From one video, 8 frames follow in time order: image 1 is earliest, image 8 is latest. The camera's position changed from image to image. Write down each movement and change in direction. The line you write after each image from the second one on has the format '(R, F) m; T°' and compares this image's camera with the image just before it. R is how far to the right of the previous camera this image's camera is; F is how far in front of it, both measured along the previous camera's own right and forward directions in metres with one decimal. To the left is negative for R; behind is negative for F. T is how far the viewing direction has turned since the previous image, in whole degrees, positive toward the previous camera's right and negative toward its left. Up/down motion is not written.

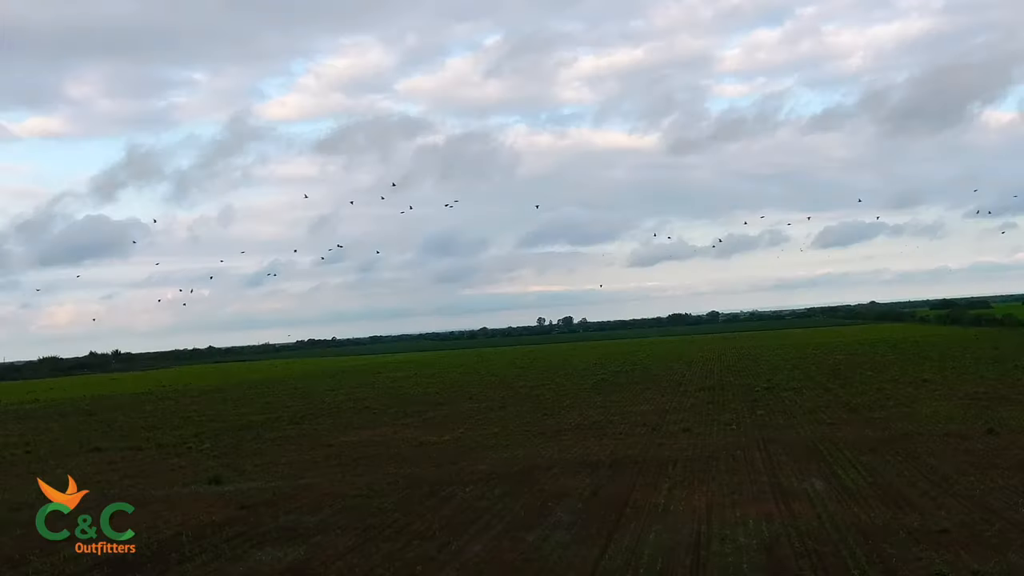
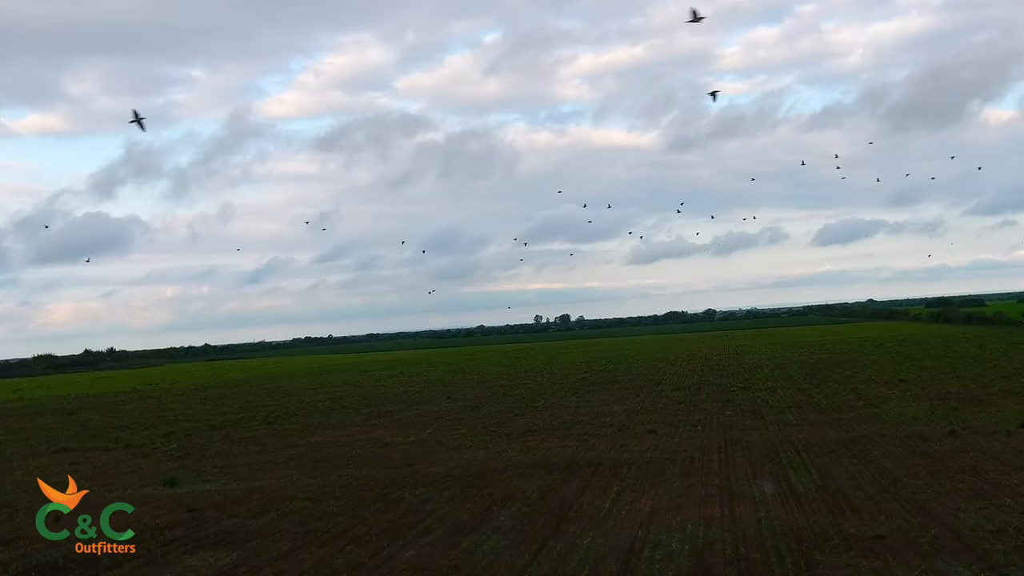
(+1.0, +0.2) m; 0°
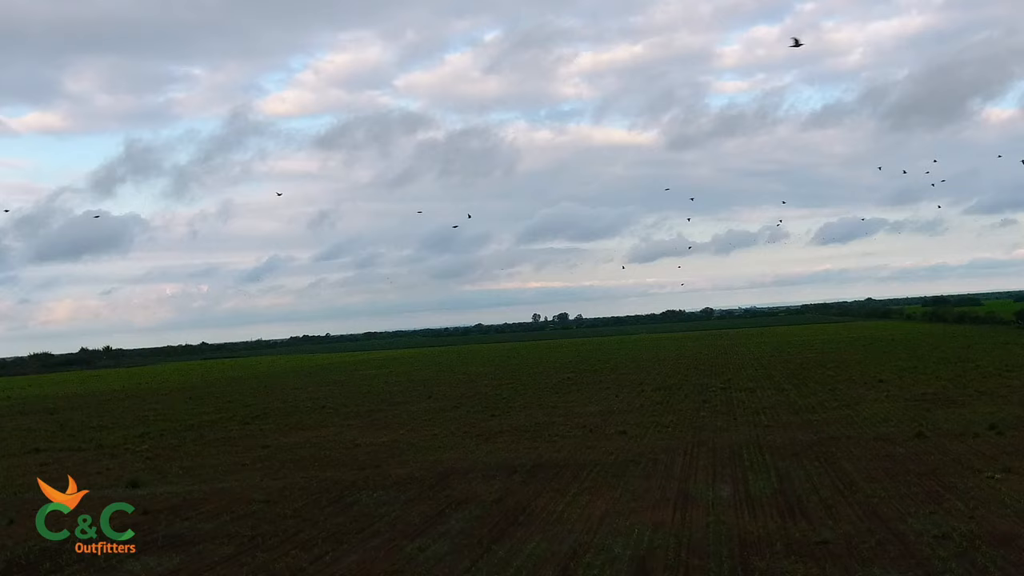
(+0.9, +0.2) m; 0°
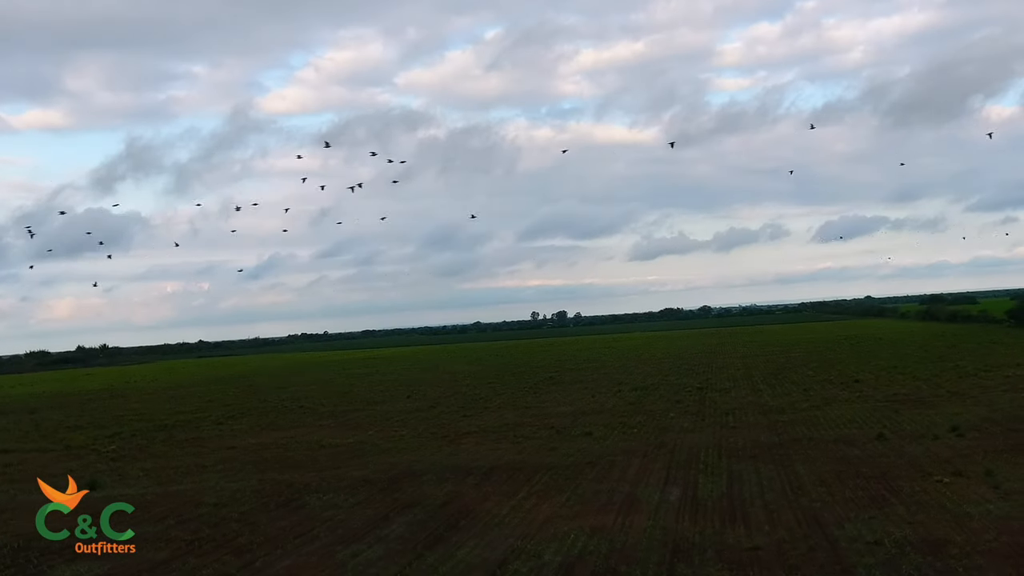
(+1.0, +0.2) m; 0°
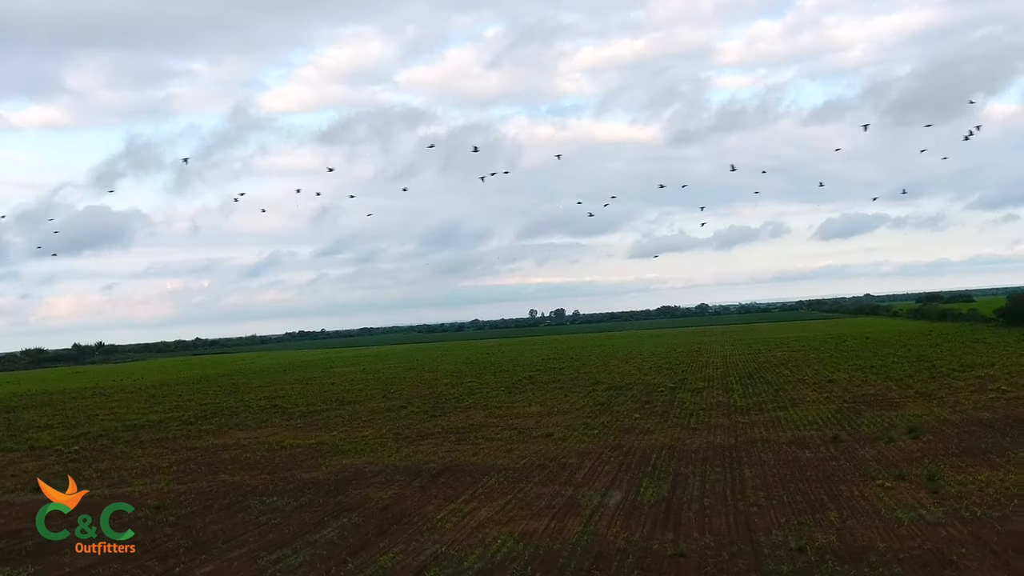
(+1.1, +0.2) m; 0°
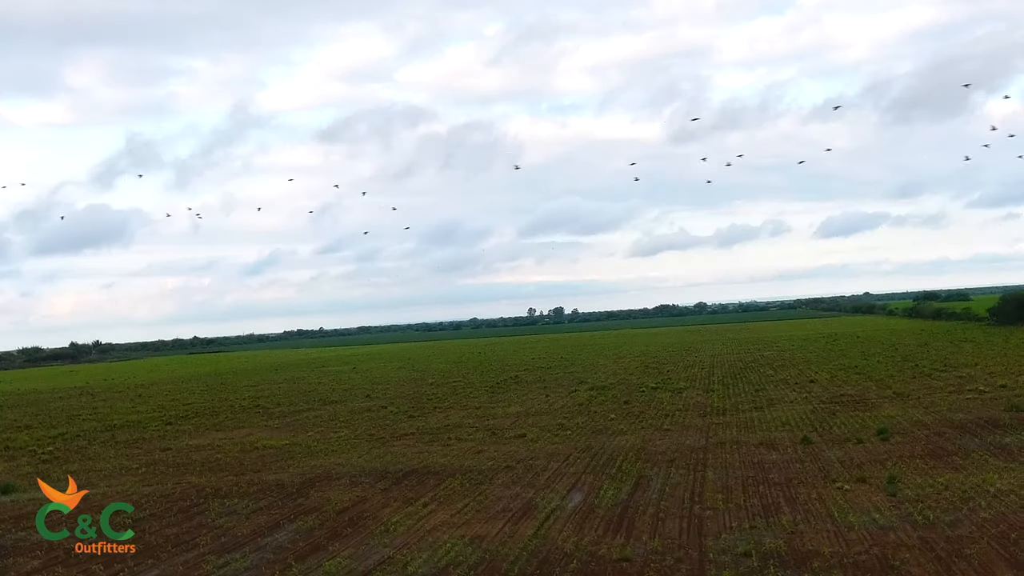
(+0.8, +0.1) m; 0°
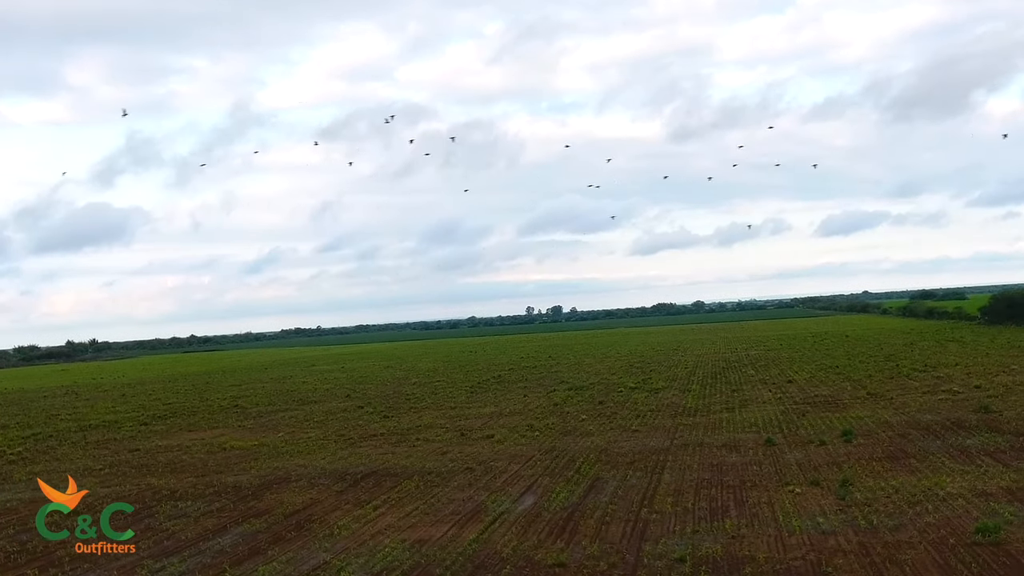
(+0.9, +0.2) m; 0°
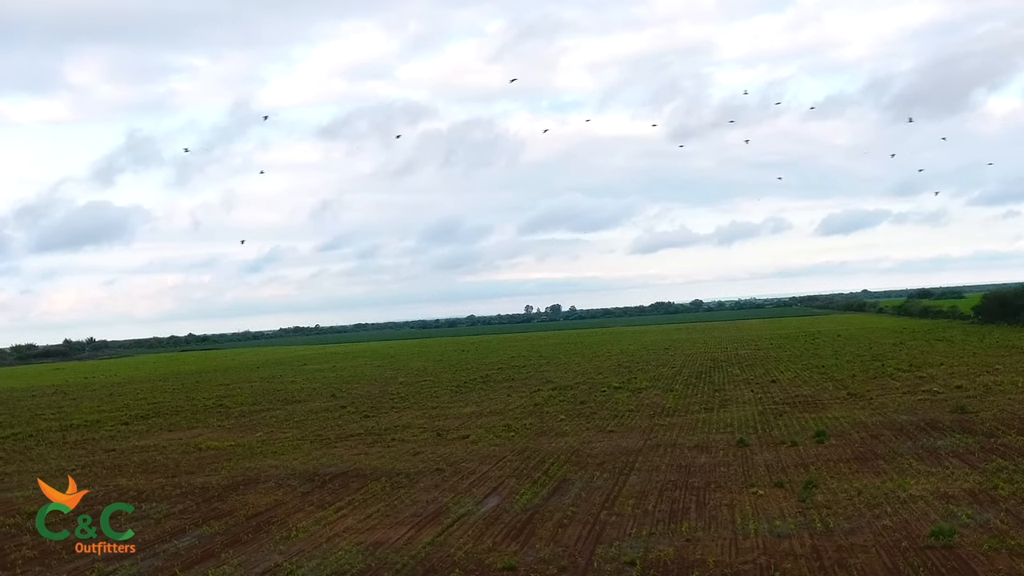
(+0.7, +0.1) m; 0°
